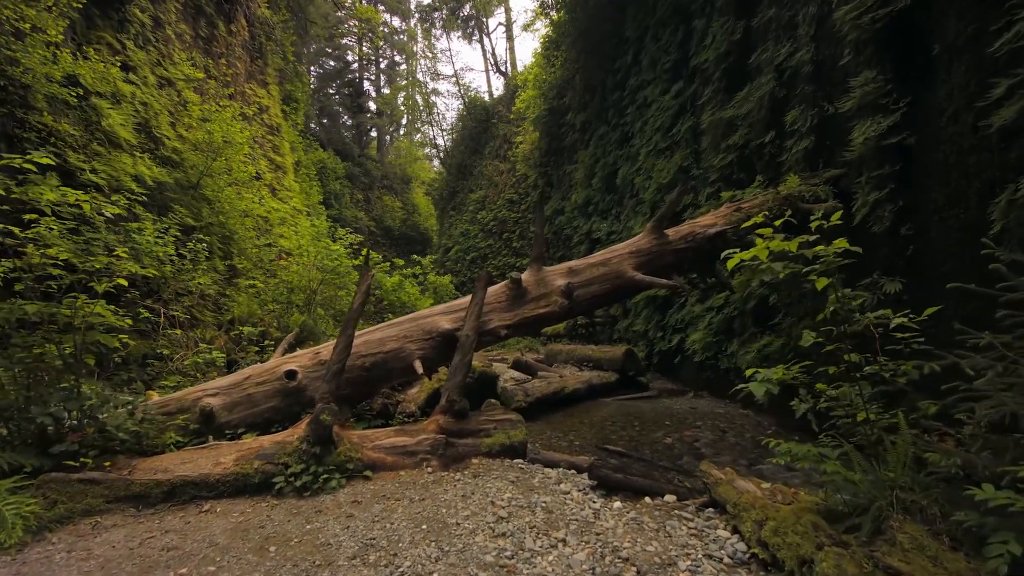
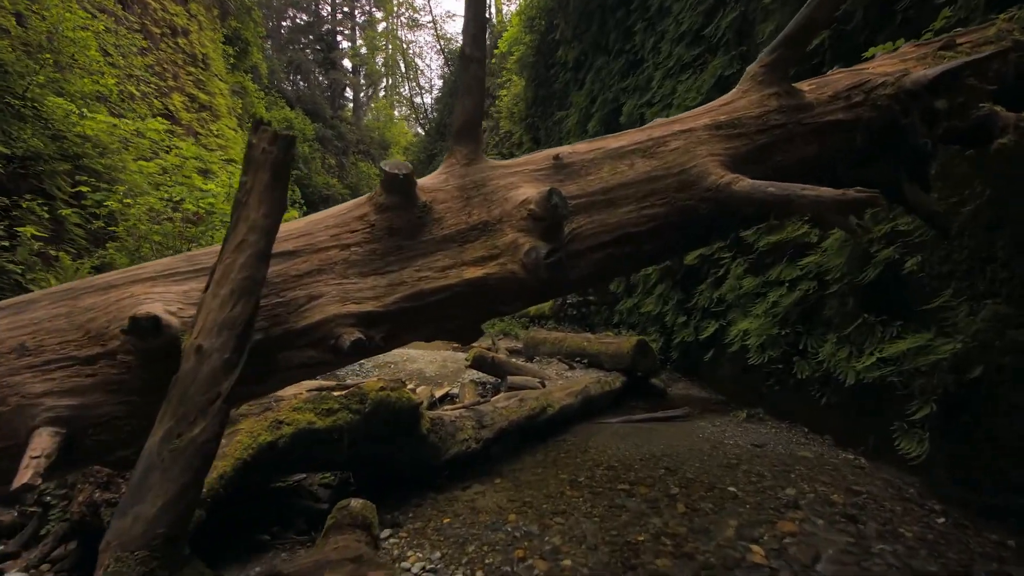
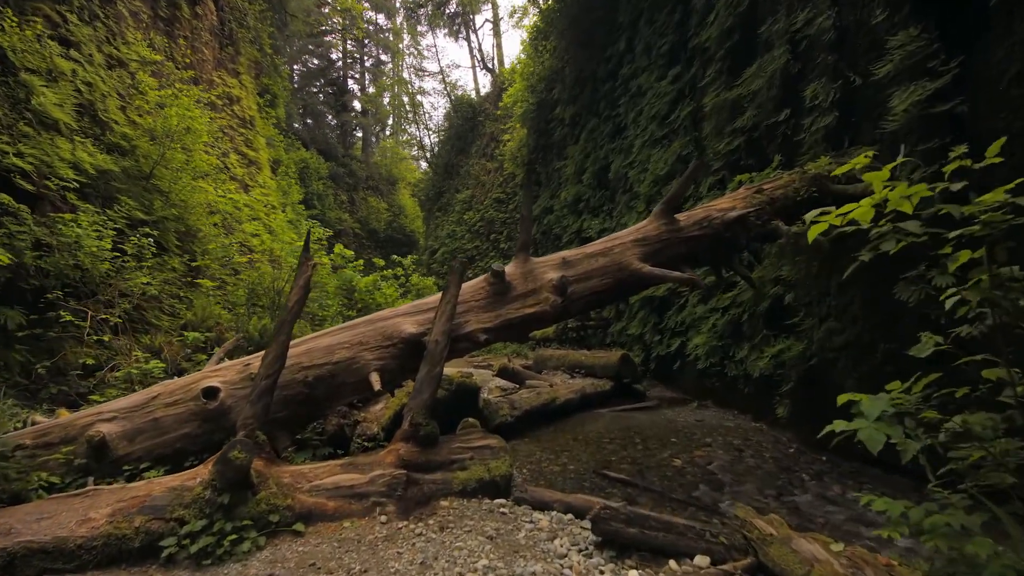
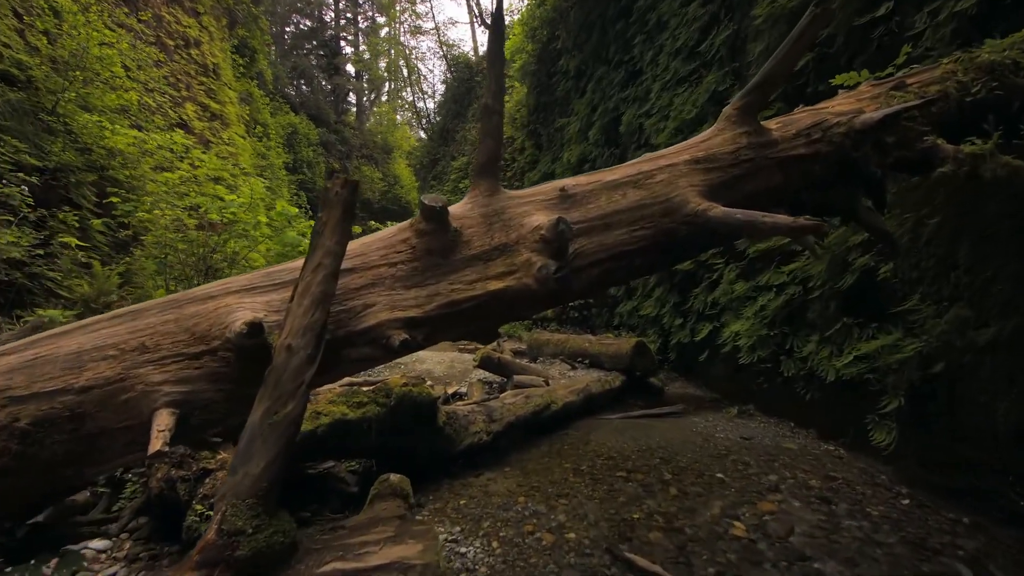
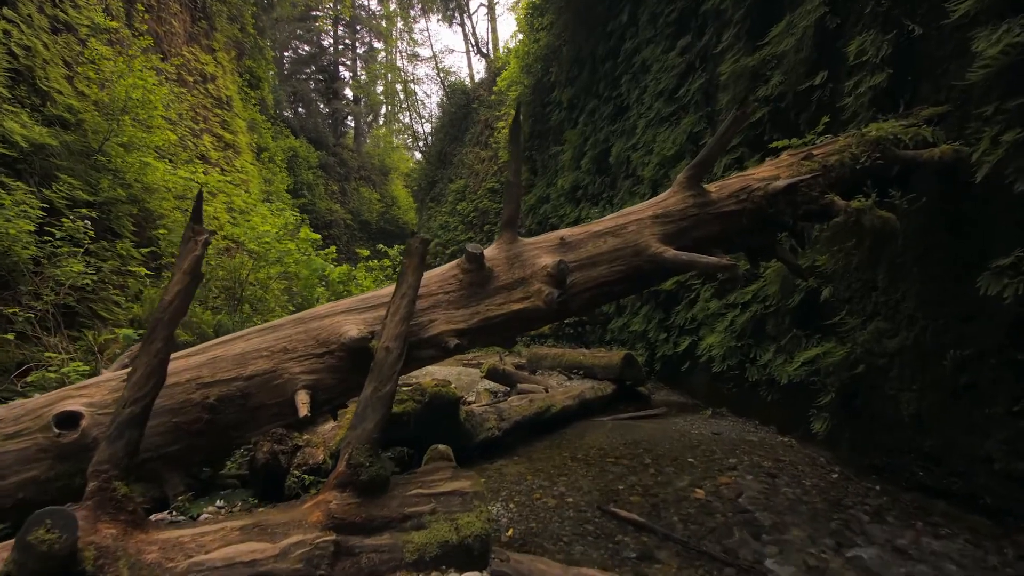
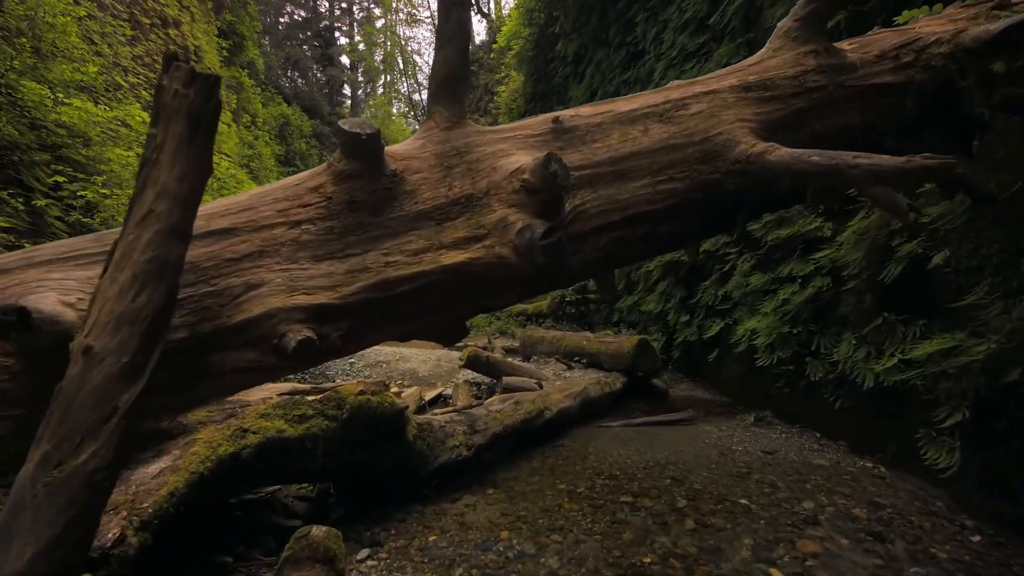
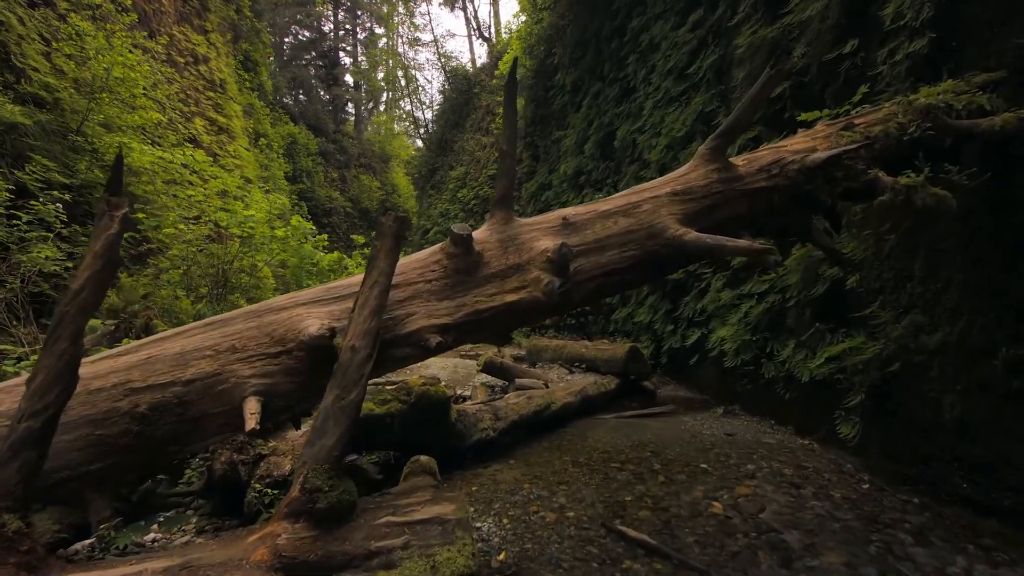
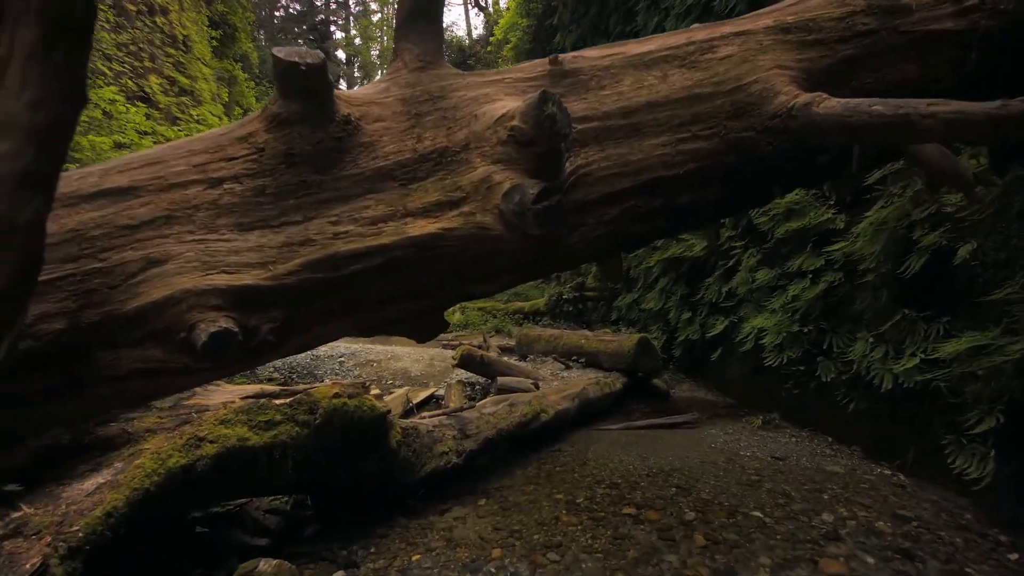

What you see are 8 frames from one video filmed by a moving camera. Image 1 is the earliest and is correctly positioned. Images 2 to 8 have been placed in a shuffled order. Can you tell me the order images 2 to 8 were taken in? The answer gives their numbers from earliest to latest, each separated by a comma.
3, 5, 7, 4, 2, 6, 8
